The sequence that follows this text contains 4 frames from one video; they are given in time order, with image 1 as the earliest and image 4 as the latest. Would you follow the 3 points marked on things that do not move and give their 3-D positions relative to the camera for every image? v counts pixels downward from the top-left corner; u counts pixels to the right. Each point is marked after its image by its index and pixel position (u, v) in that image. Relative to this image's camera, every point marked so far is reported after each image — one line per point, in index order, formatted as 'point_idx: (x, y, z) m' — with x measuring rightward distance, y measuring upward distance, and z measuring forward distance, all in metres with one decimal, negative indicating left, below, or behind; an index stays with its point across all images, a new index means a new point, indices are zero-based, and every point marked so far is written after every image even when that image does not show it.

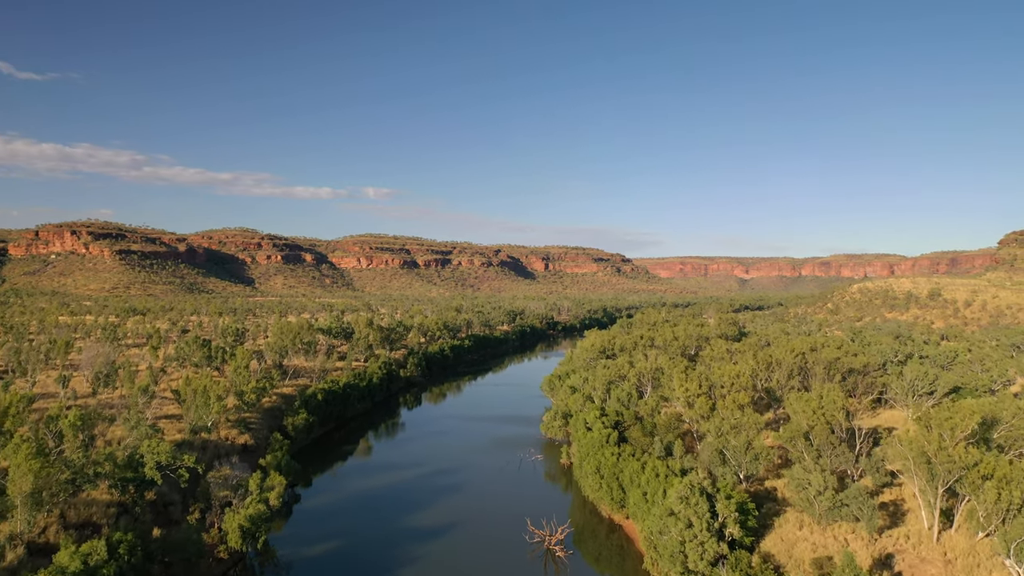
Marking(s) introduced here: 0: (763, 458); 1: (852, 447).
0: (+9.5, -6.5, +18.9) m
1: (+12.3, -5.8, +17.9) m
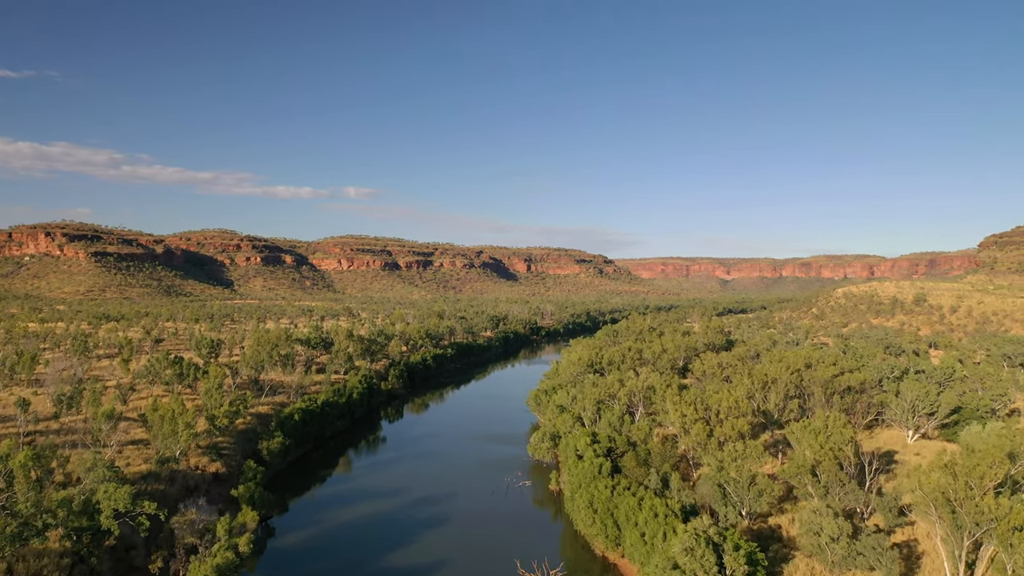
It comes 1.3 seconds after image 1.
0: (+9.1, -7.4, +17.9) m
1: (+11.9, -6.7, +17.1) m
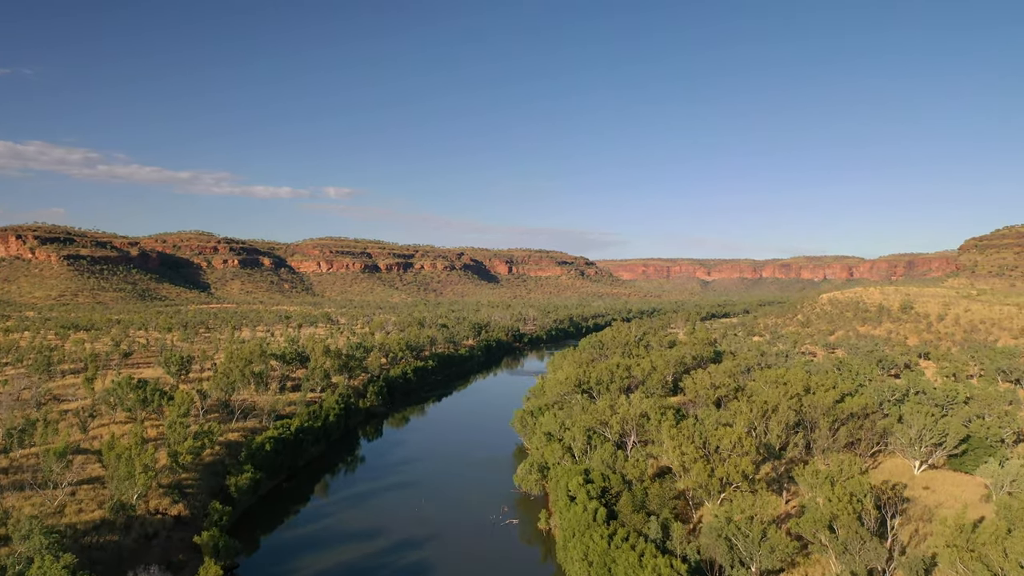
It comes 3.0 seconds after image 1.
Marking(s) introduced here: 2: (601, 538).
0: (+8.8, -8.6, +16.5) m
1: (+11.6, -7.9, +15.7) m
2: (+3.4, -9.5, +19.0) m
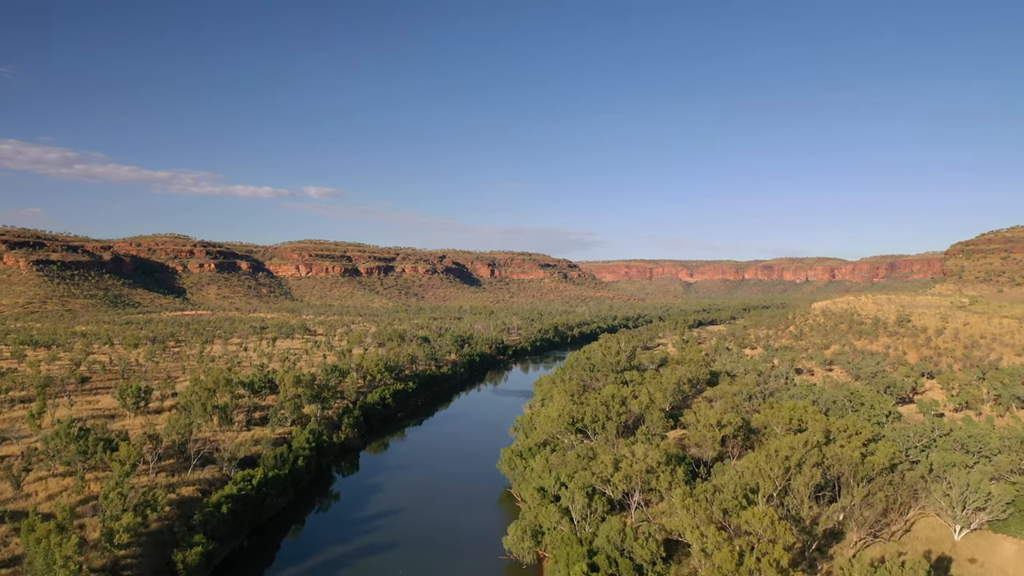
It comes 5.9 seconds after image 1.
0: (+8.7, -10.6, +13.5) m
1: (+11.5, -9.8, +12.8) m
2: (+3.2, -11.6, +15.8) m
